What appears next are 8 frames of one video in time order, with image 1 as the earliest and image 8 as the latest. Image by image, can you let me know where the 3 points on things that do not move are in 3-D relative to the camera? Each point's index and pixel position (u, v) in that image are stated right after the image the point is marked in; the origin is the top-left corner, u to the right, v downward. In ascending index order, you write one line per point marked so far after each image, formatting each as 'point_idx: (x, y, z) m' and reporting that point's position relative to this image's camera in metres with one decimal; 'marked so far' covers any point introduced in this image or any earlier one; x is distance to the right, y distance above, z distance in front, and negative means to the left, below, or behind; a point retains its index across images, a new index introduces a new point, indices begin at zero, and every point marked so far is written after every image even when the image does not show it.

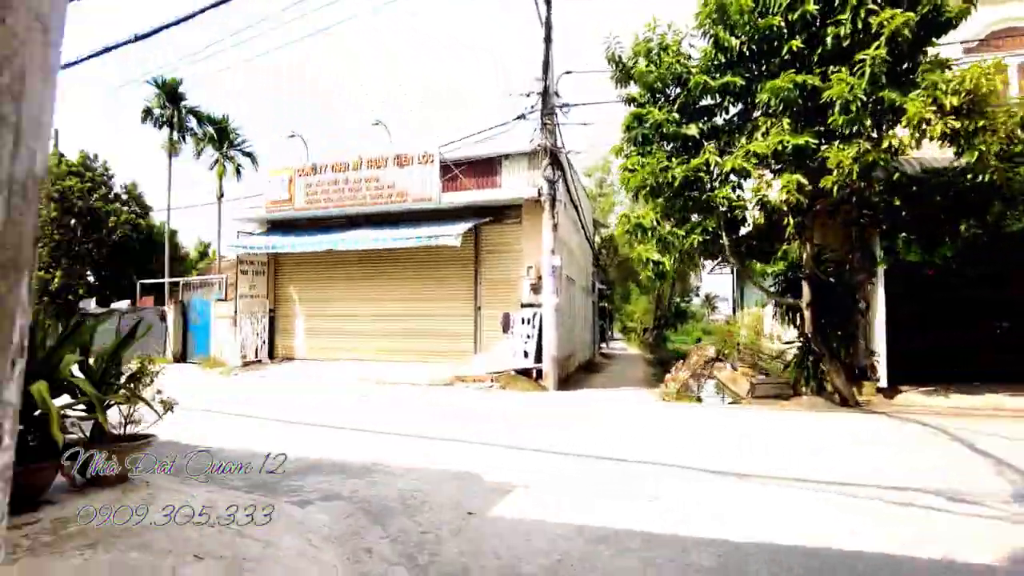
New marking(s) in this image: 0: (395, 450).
0: (-1.2, -1.7, +7.0) m
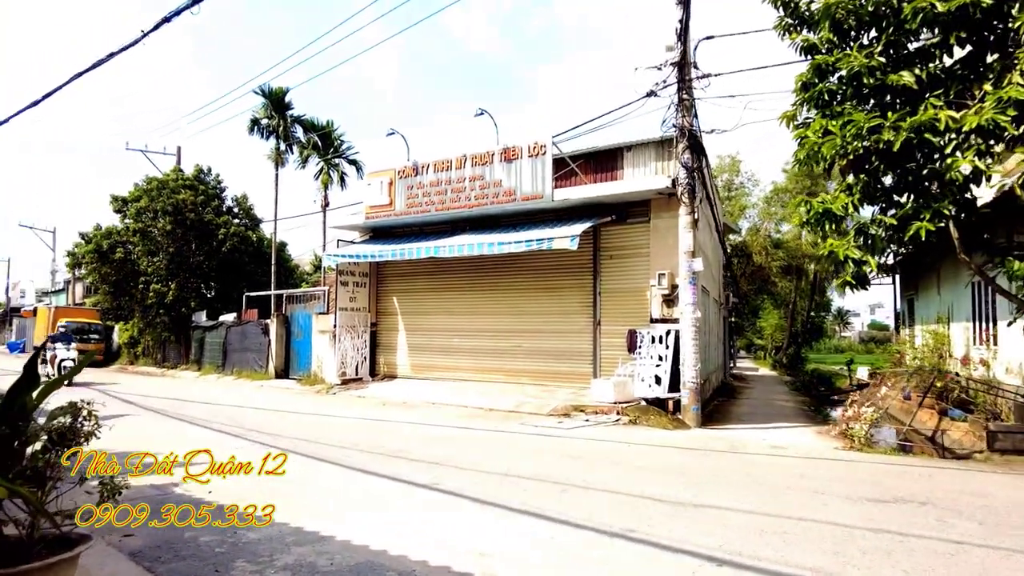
0: (-0.1, -1.8, +4.6) m
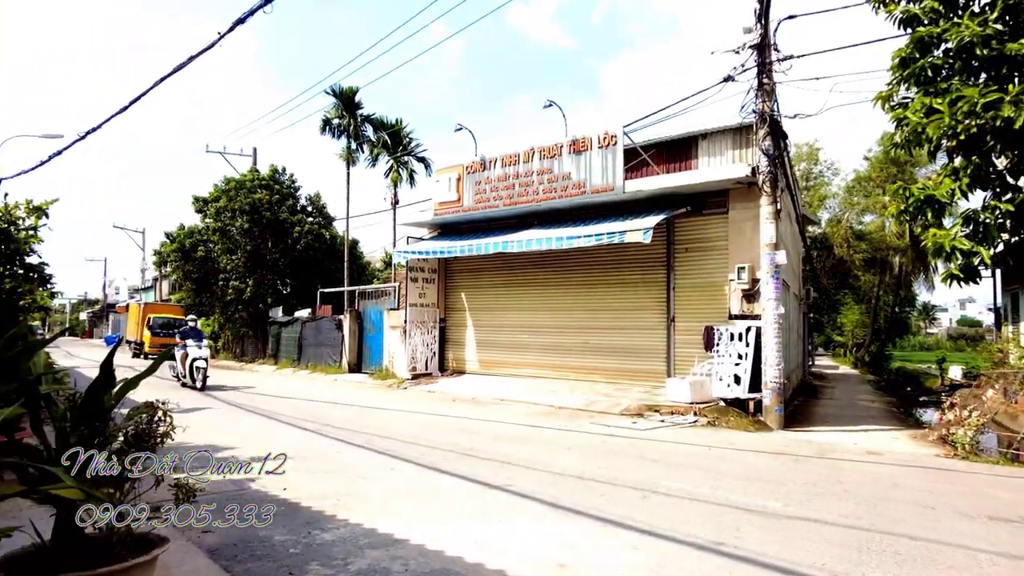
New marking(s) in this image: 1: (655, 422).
0: (+0.4, -1.8, +4.4) m
1: (+2.3, -2.2, +10.7) m
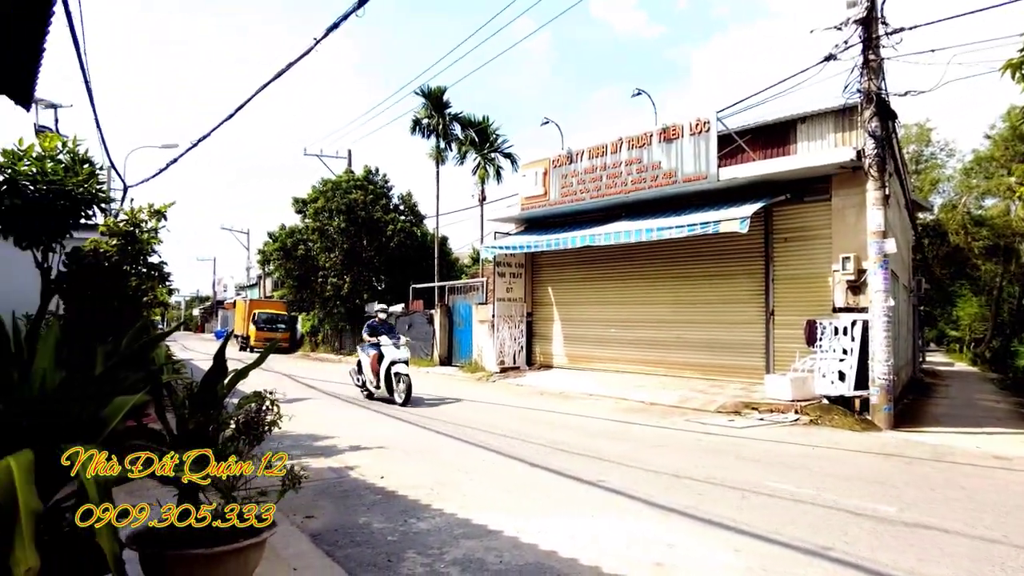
0: (+1.0, -1.7, +4.2) m
1: (+3.7, -2.0, +10.3) m
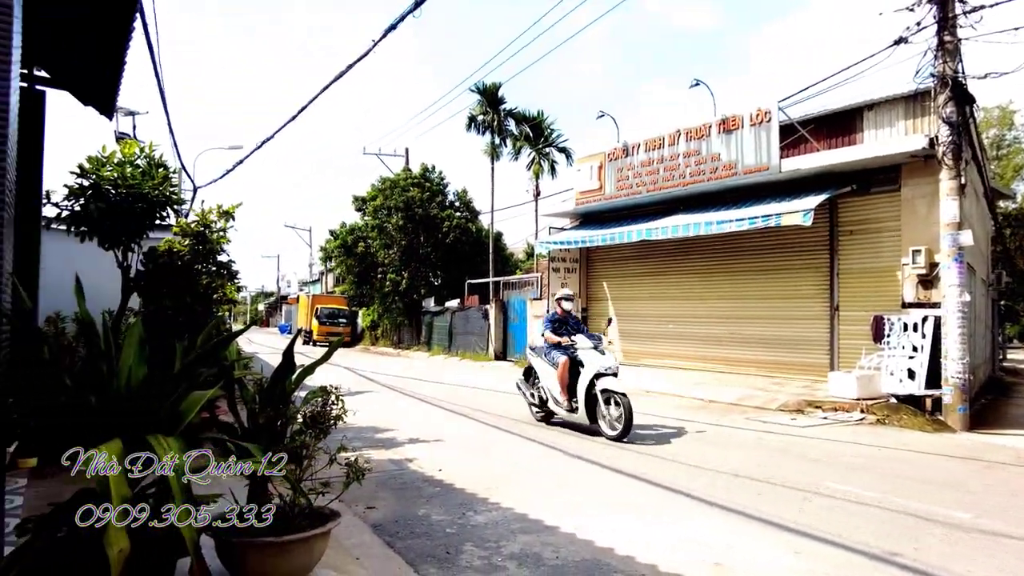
0: (+1.4, -1.7, +4.2) m
1: (+4.6, -2.0, +10.0) m
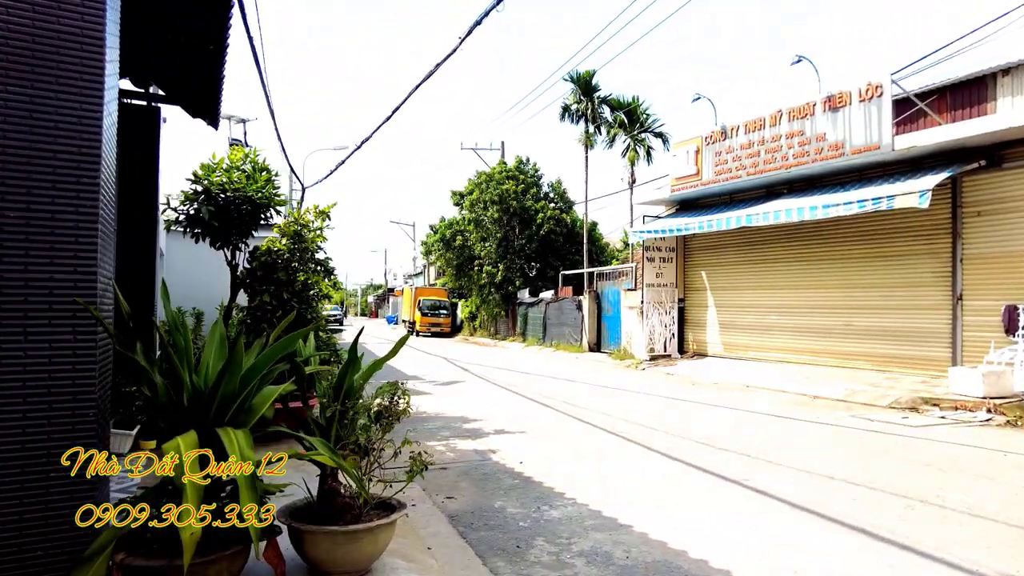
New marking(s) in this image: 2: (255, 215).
0: (+1.8, -1.6, +3.9) m
1: (+5.9, -1.8, +9.2) m
2: (-3.0, +0.9, +7.7) m
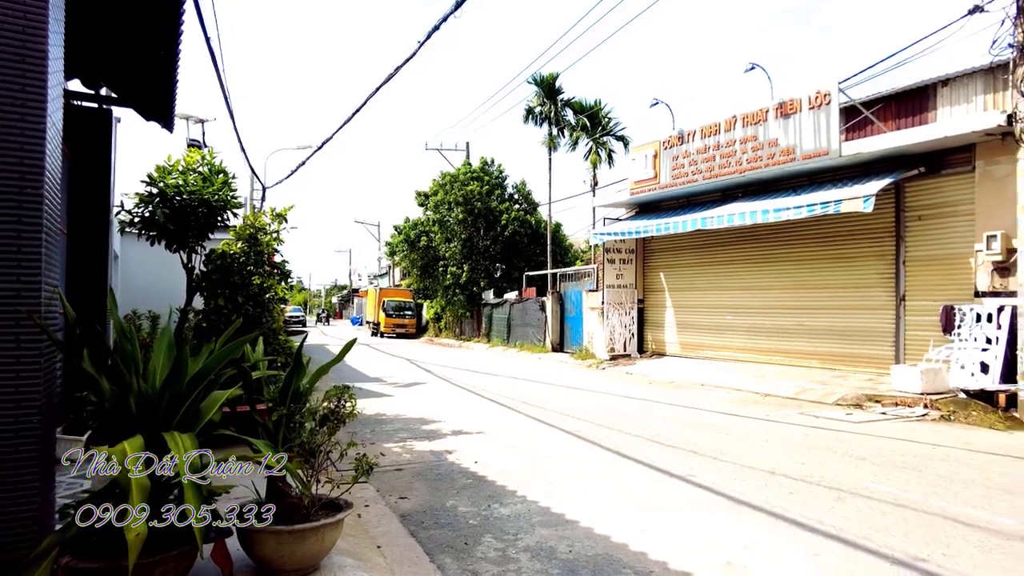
0: (+1.5, -1.7, +4.2) m
1: (+5.3, -1.8, +9.6) m
2: (-3.6, +0.8, +7.7) m
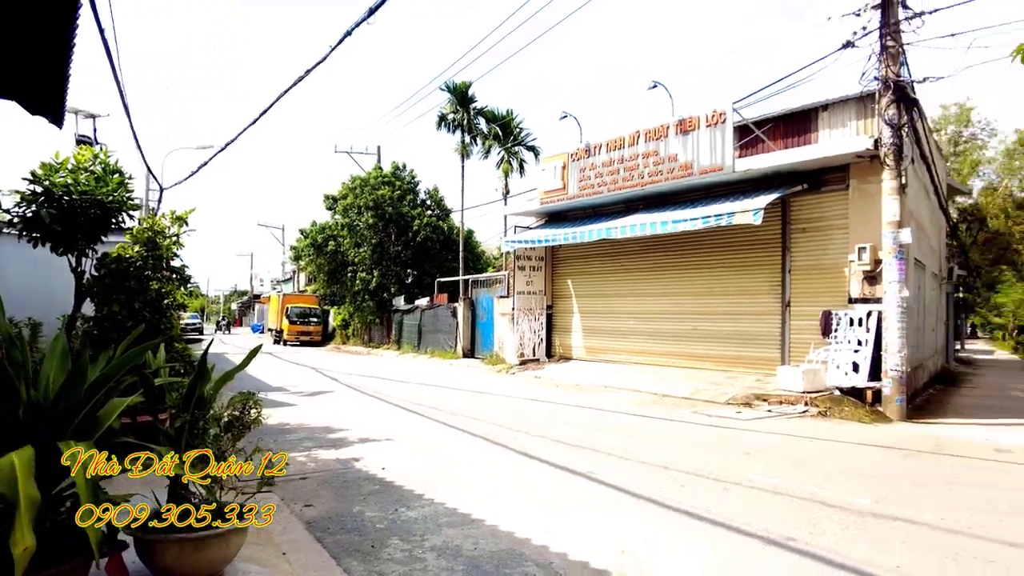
0: (+0.9, -1.7, +4.5) m
1: (+3.9, -1.9, +10.3) m
2: (-4.6, +0.8, +7.3) m
